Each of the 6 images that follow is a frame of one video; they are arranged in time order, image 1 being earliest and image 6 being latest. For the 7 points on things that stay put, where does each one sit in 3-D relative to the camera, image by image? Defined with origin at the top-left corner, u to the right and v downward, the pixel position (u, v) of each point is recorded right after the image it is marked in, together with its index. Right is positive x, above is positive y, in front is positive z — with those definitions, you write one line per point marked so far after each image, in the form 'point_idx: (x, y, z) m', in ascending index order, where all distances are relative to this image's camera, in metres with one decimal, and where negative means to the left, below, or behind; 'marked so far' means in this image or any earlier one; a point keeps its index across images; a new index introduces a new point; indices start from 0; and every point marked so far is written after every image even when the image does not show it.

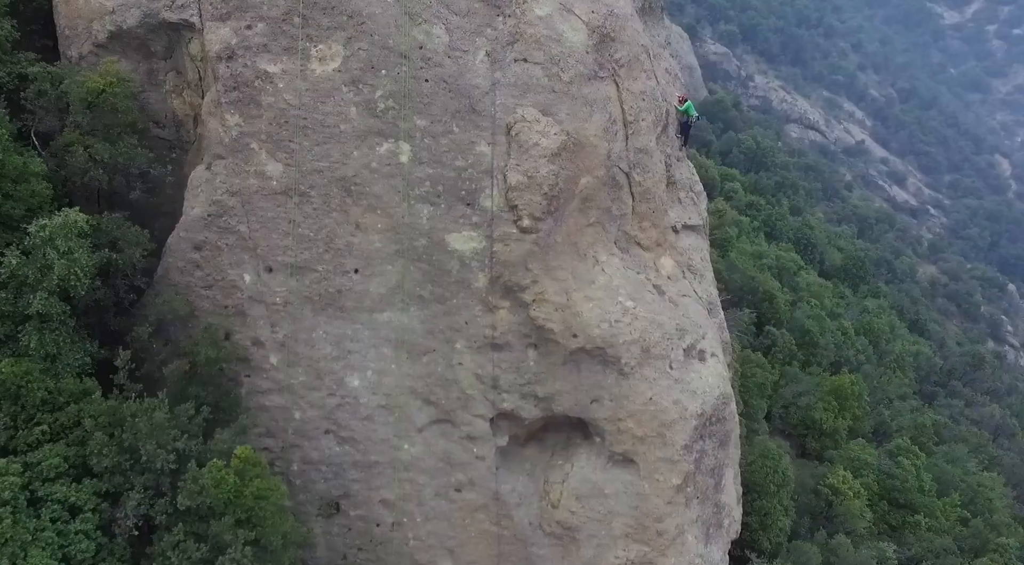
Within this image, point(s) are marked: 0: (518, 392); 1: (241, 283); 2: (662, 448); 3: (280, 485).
0: (+0.1, -2.0, +12.2) m
1: (-4.7, 0.0, +11.5) m
2: (+2.8, -3.1, +12.4) m
3: (-3.5, -3.0, +10.1) m
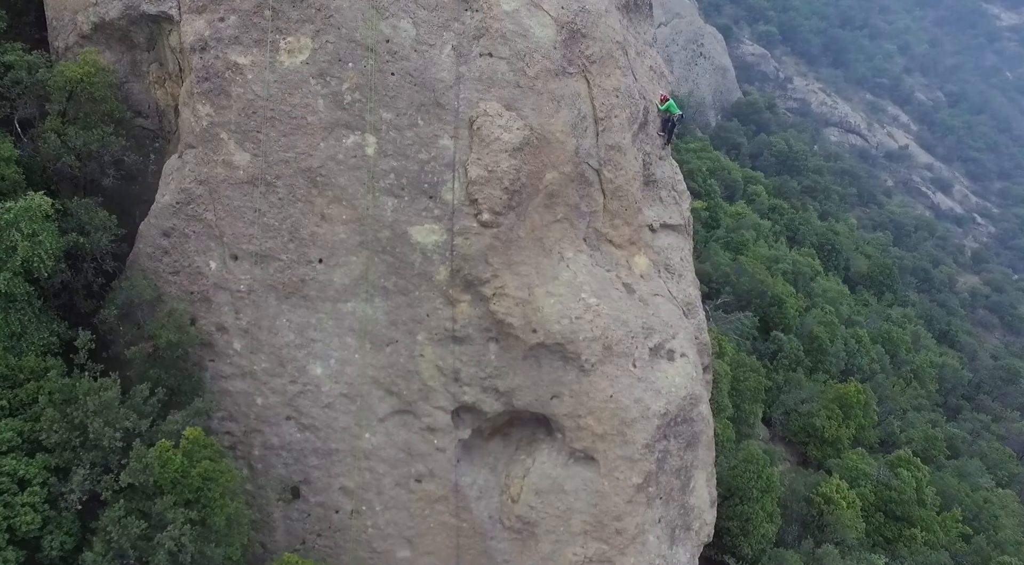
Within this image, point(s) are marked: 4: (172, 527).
0: (-0.6, -1.9, +12.2) m
1: (-5.4, +0.2, +11.8) m
2: (+2.0, -3.0, +12.3) m
3: (-4.3, -2.8, +10.3) m
4: (-4.8, -3.4, +9.2) m
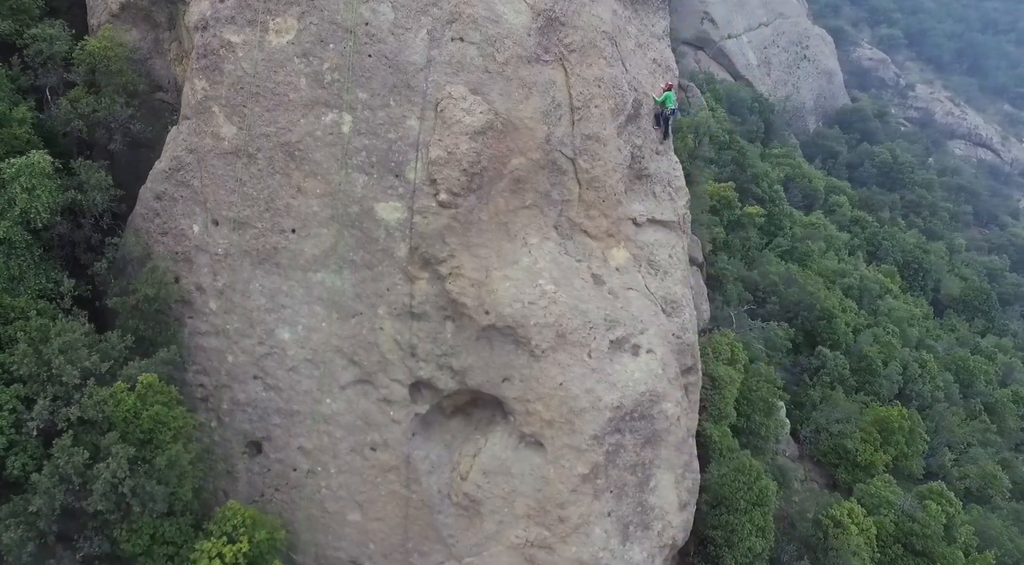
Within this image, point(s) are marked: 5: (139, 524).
0: (-1.5, -1.5, +12.5) m
1: (-6.1, +0.9, +12.7) m
2: (+1.0, -2.8, +12.3) m
3: (-5.5, -2.2, +11.1) m
4: (-6.1, -2.7, +10.1) m
5: (-6.0, -3.9, +10.7) m
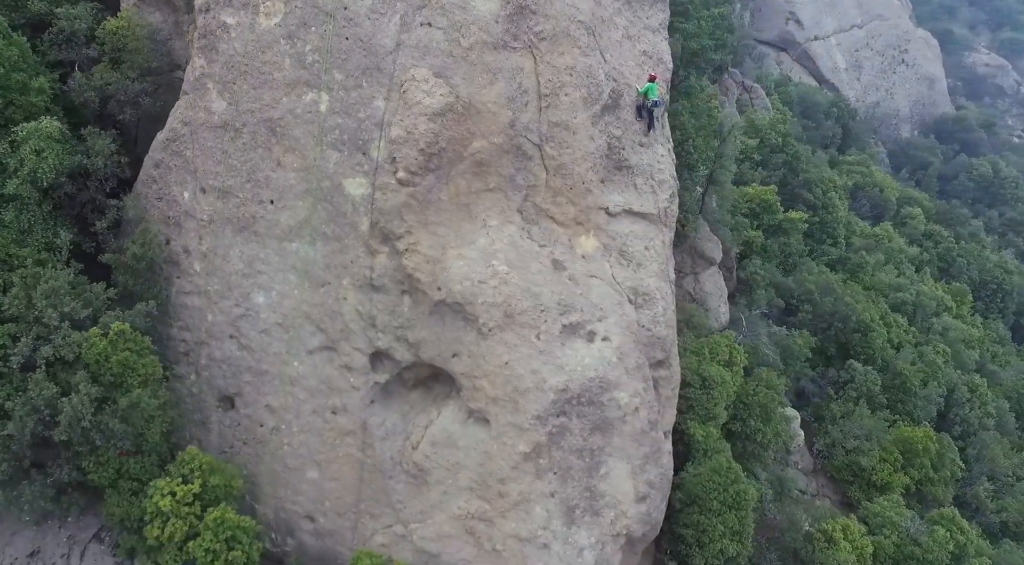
0: (-2.4, -1.0, +13.1) m
1: (-6.8, +1.7, +13.8) m
2: (0.0, -2.5, +12.6) m
3: (-6.5, -1.4, +12.1) m
4: (-7.3, -1.9, +11.2) m
5: (-7.2, -3.1, +11.8) m
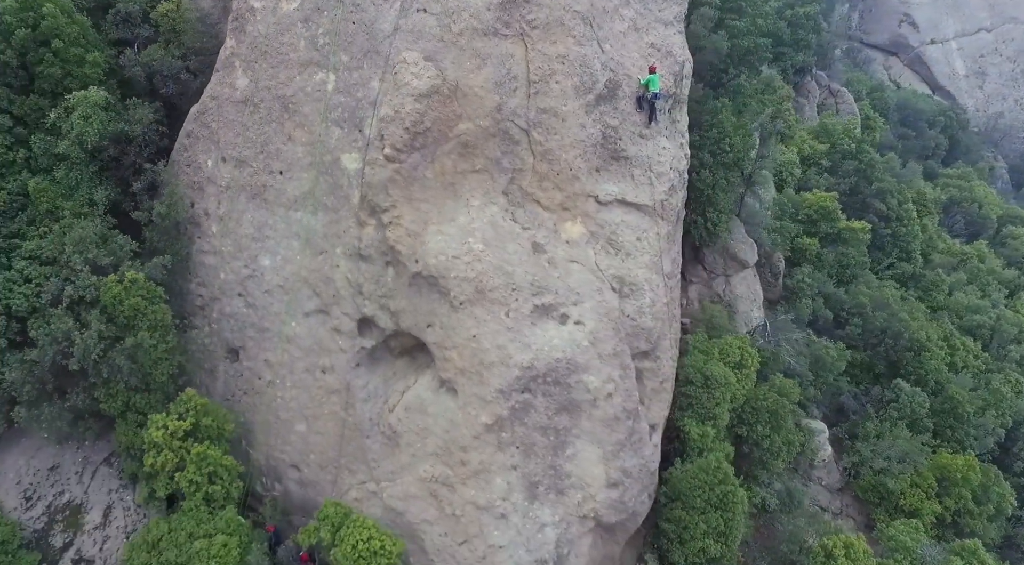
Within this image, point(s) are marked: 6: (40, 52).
0: (-2.8, -0.4, +13.9) m
1: (-7.0, +2.6, +15.2) m
2: (-0.7, -2.0, +13.1) m
3: (-7.1, -0.5, +13.5) m
4: (-8.0, -1.0, +12.8) m
5: (-8.0, -2.2, +13.4) m
6: (-10.5, +5.1, +14.9) m
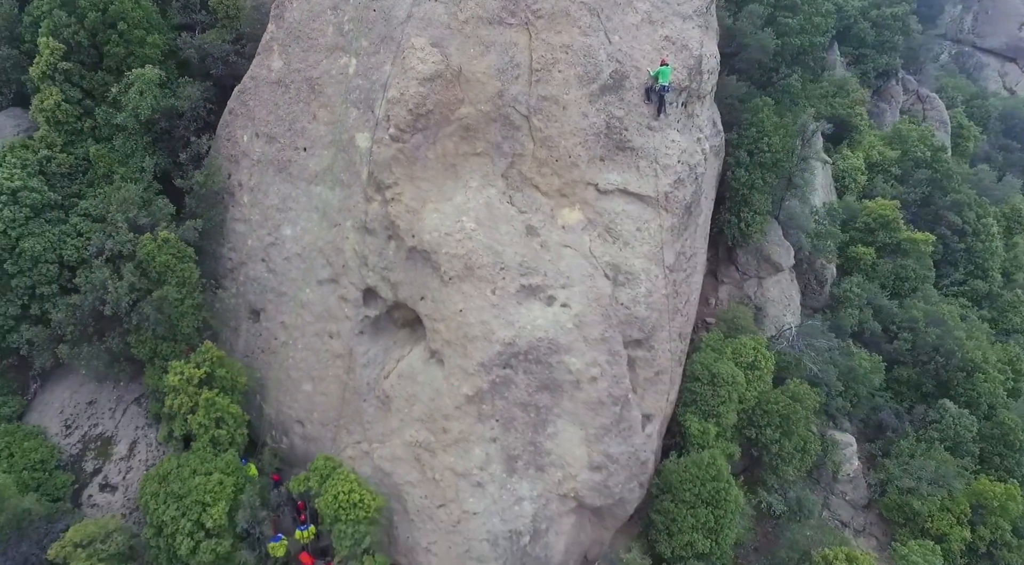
0: (-3.0, +0.2, +14.9) m
1: (-6.7, +3.5, +16.6) m
2: (-1.0, -1.5, +13.8) m
3: (-7.3, +0.4, +15.0) m
4: (-8.3, 0.0, +14.3) m
5: (-8.2, -1.2, +14.9) m
6: (-10.1, +6.2, +16.7) m
